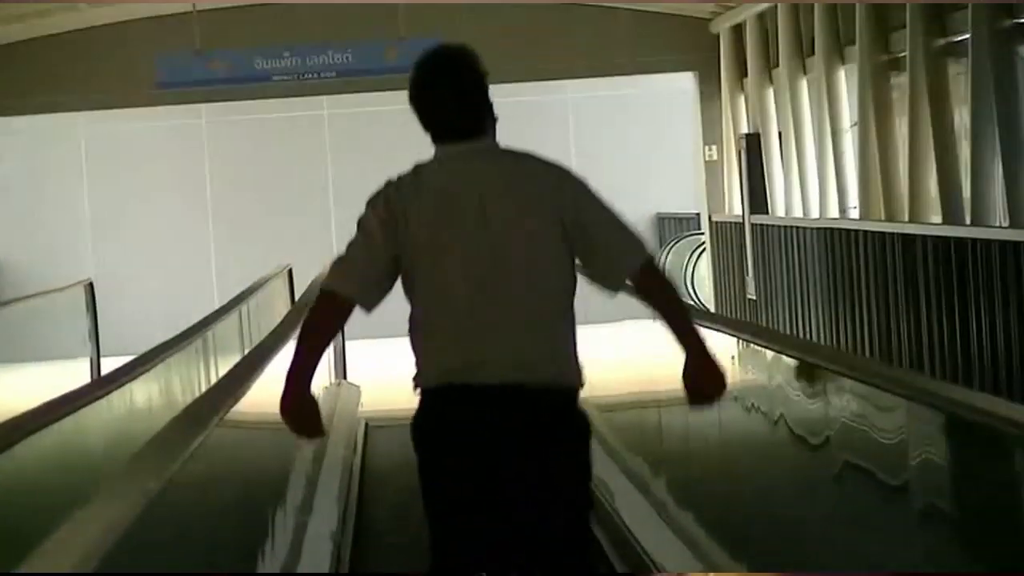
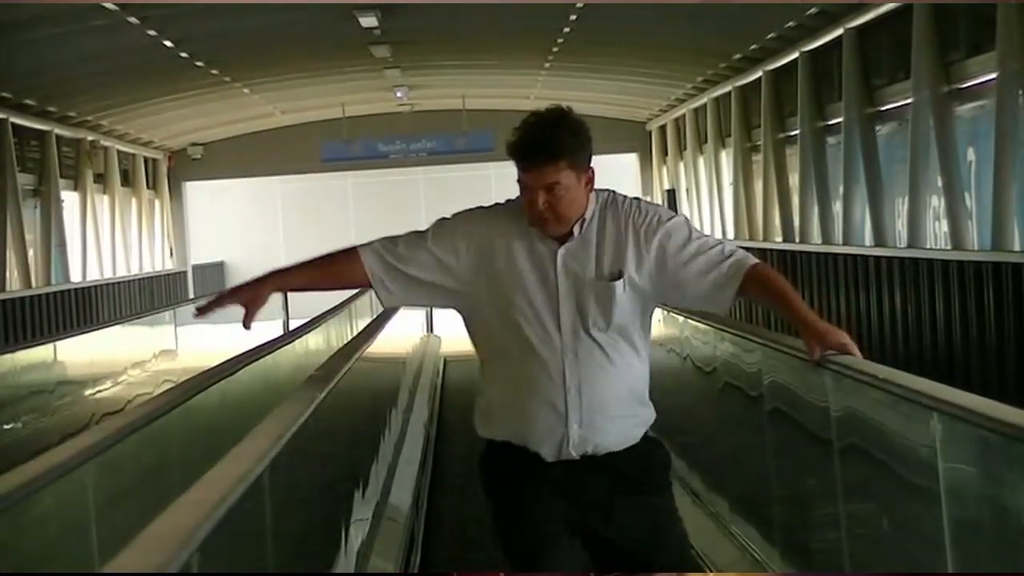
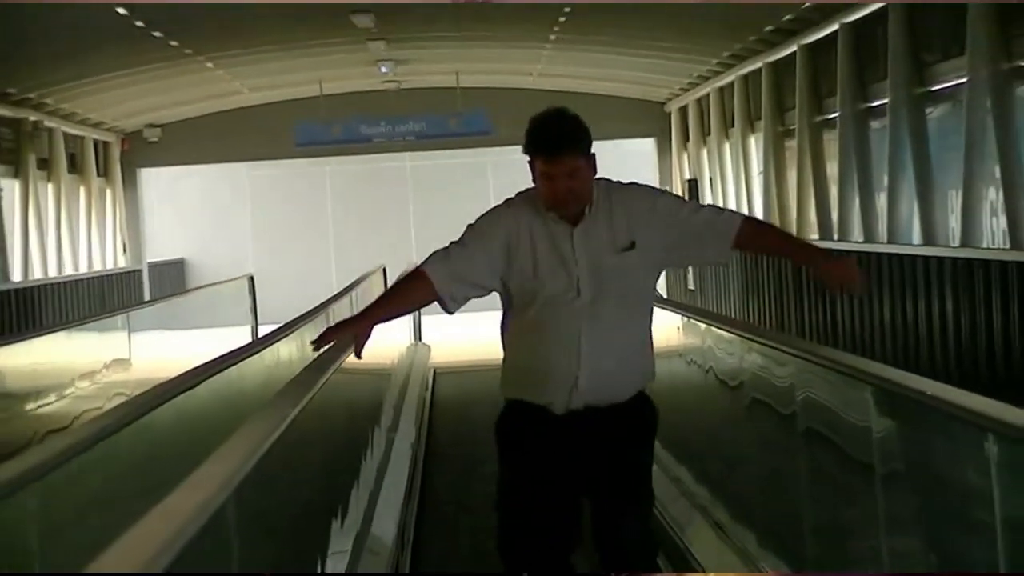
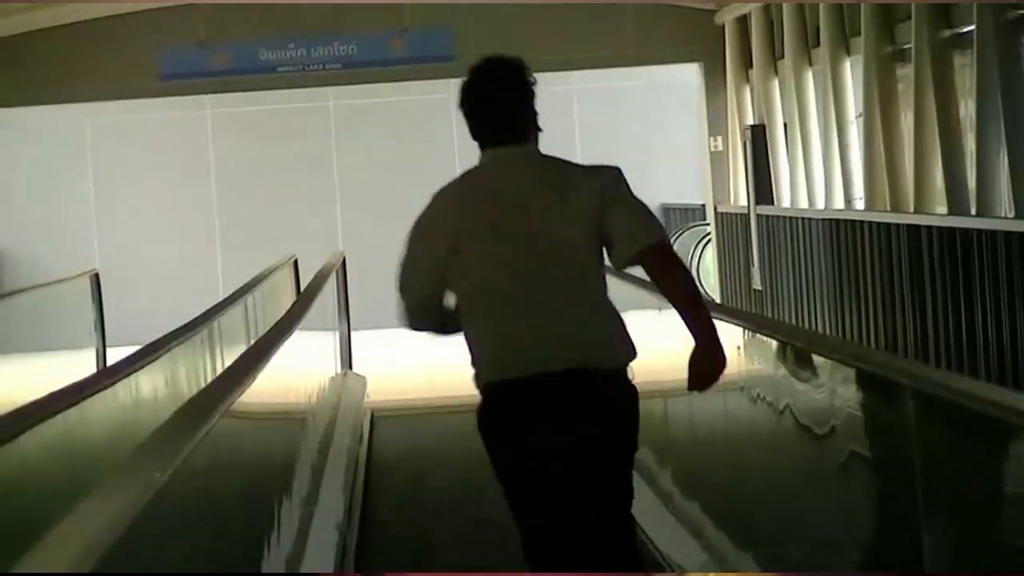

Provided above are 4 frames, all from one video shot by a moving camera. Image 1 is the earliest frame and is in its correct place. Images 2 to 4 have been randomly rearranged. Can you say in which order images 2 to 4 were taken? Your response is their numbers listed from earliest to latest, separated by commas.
4, 3, 2
